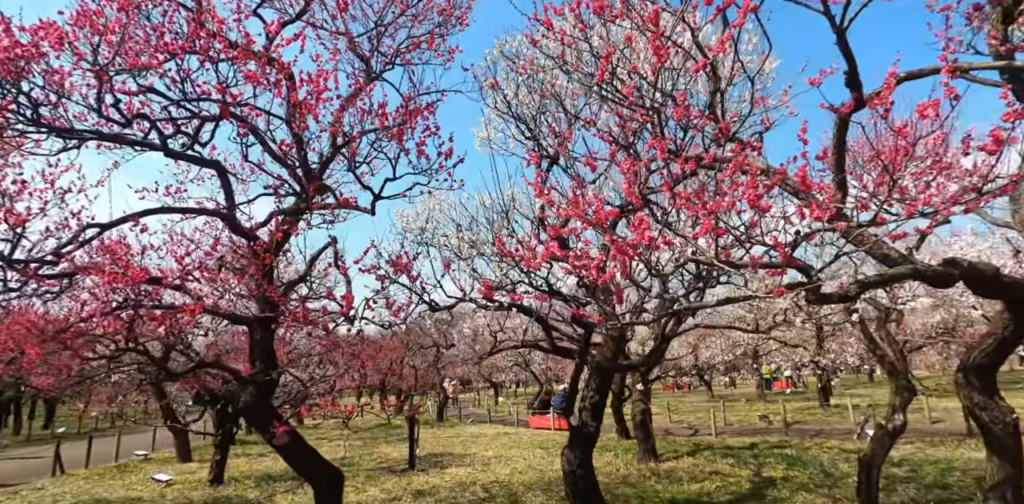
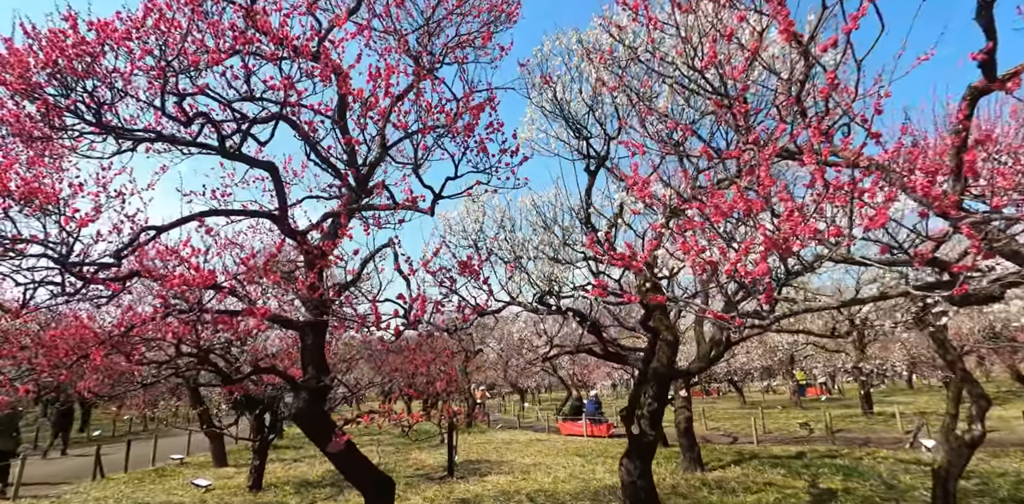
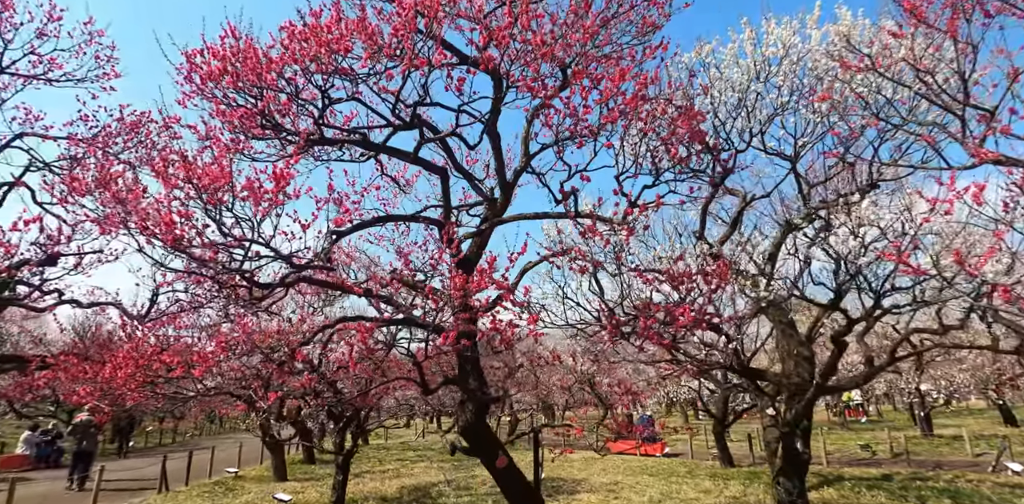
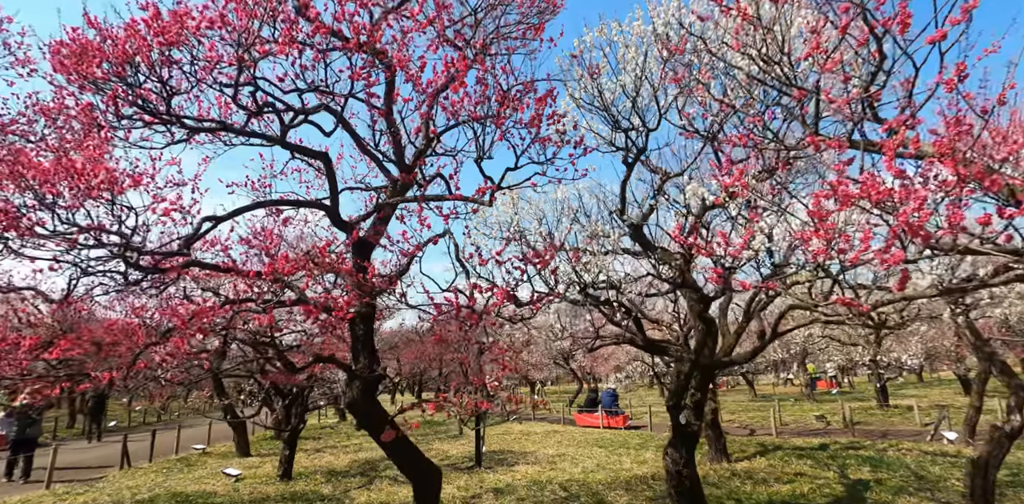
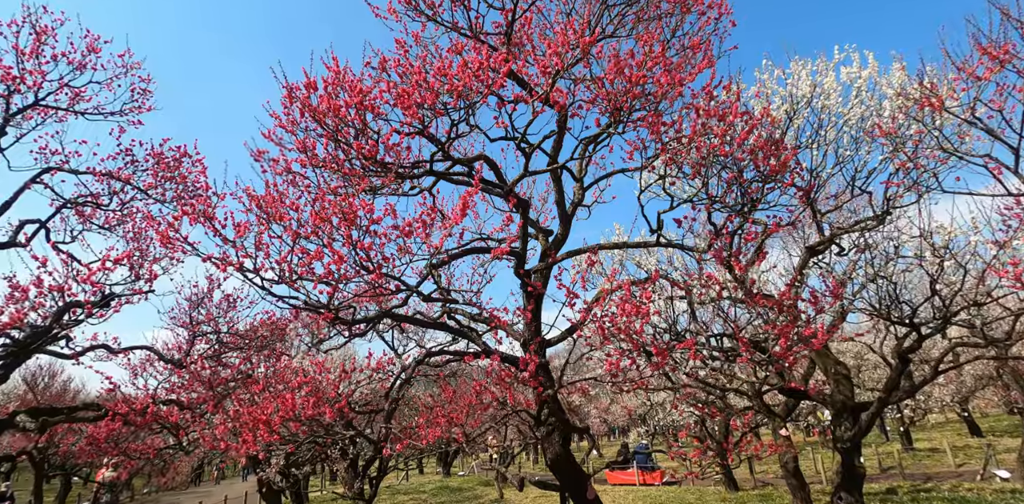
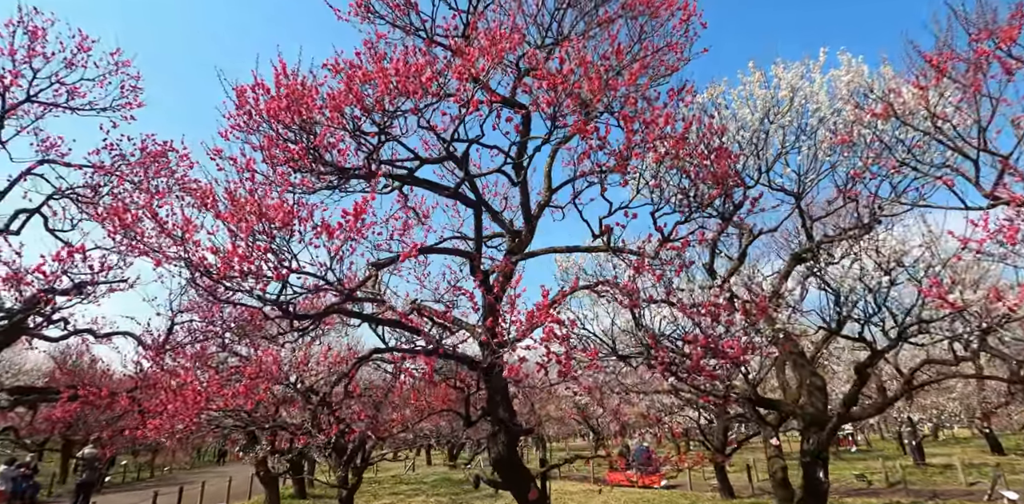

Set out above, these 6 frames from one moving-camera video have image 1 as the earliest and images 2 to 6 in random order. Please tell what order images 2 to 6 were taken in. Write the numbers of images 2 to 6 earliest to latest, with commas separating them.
2, 4, 3, 6, 5
